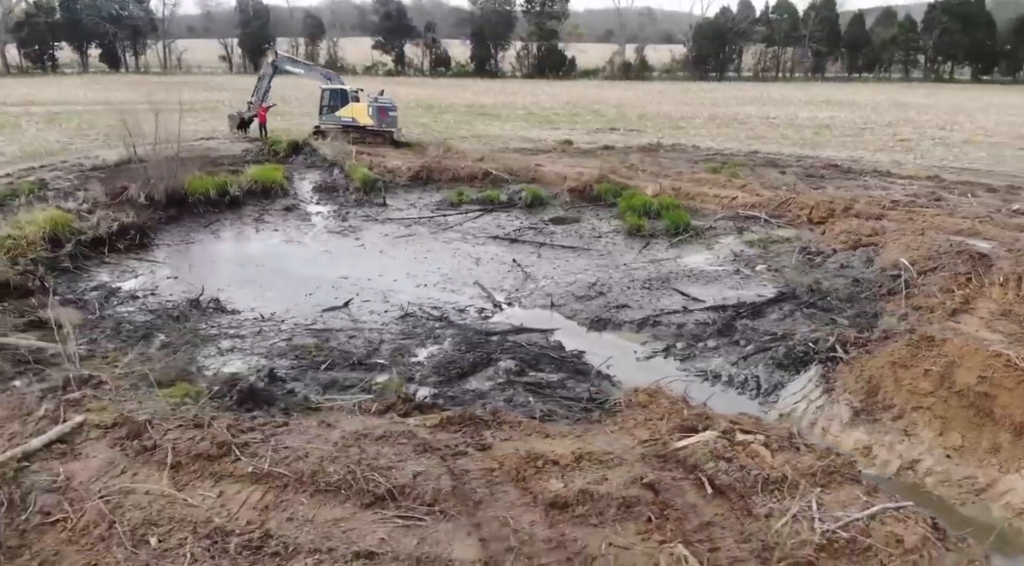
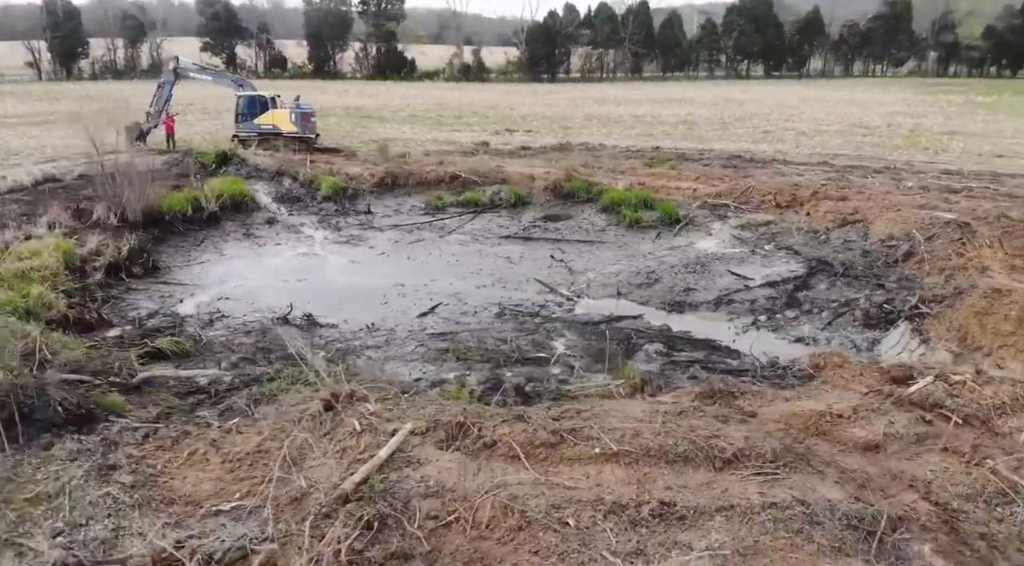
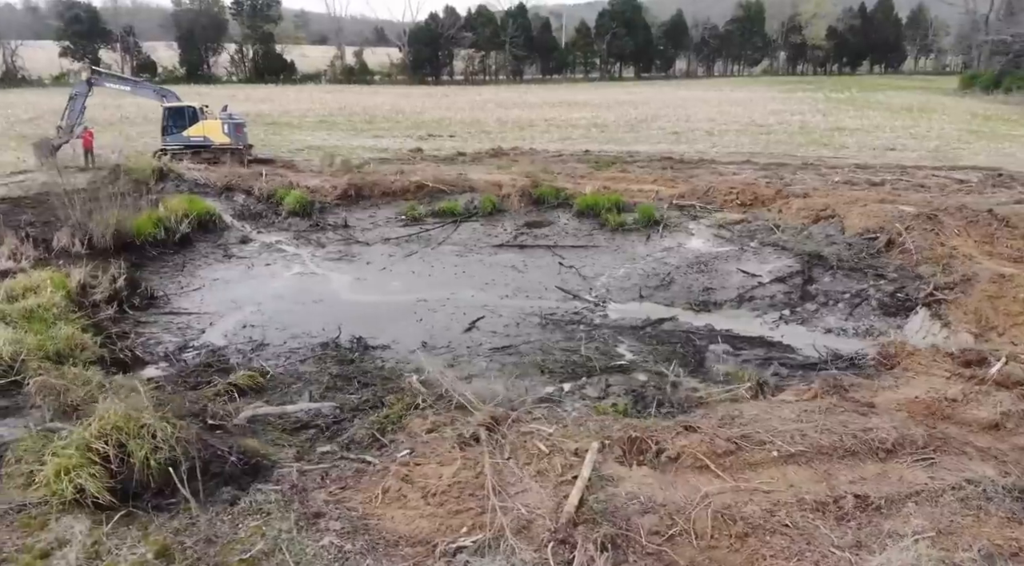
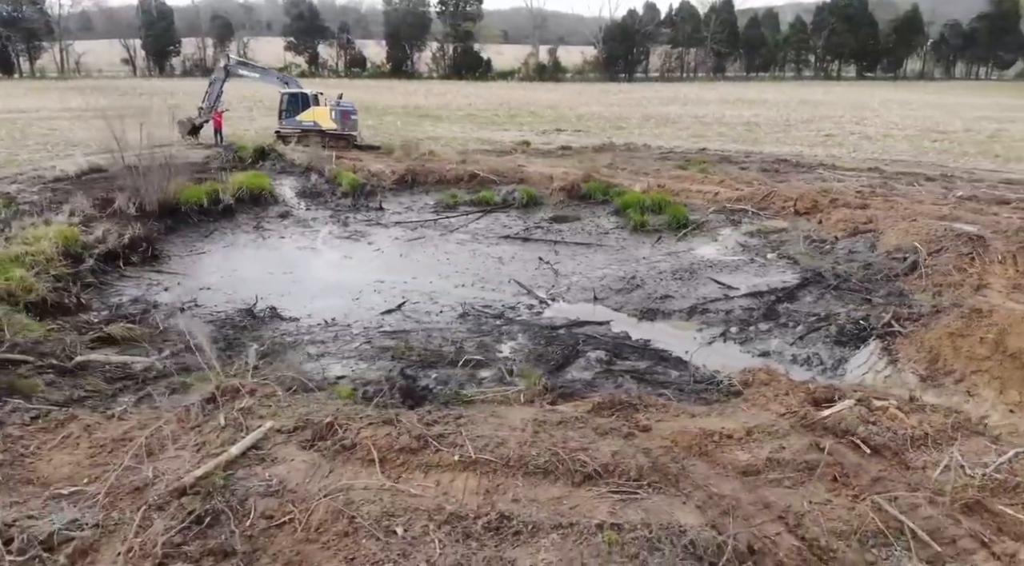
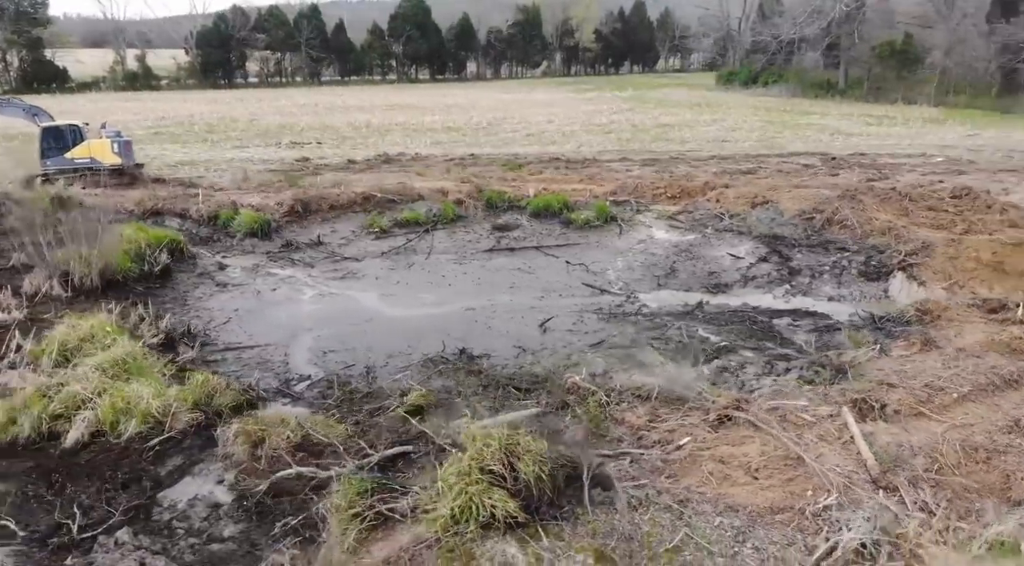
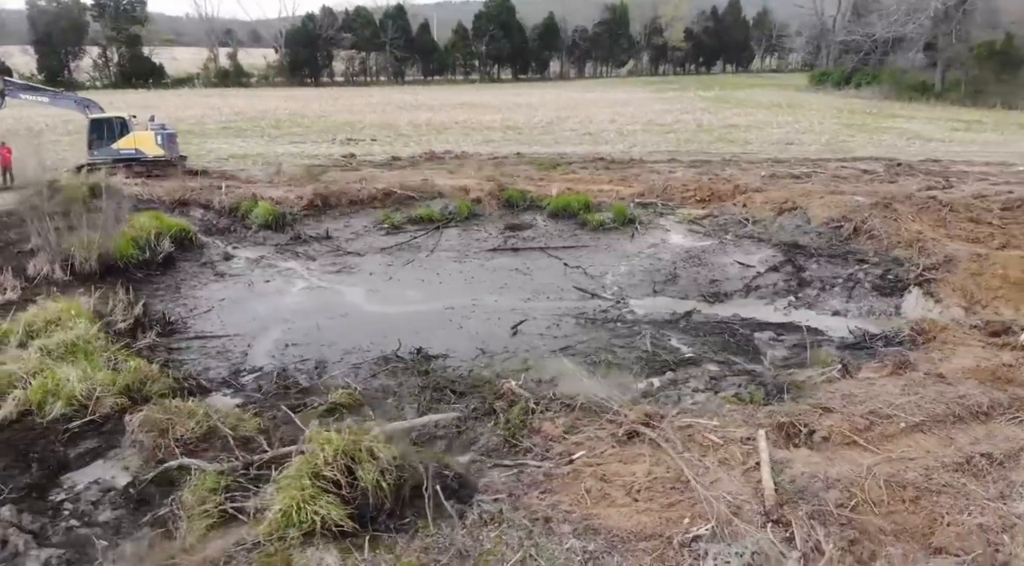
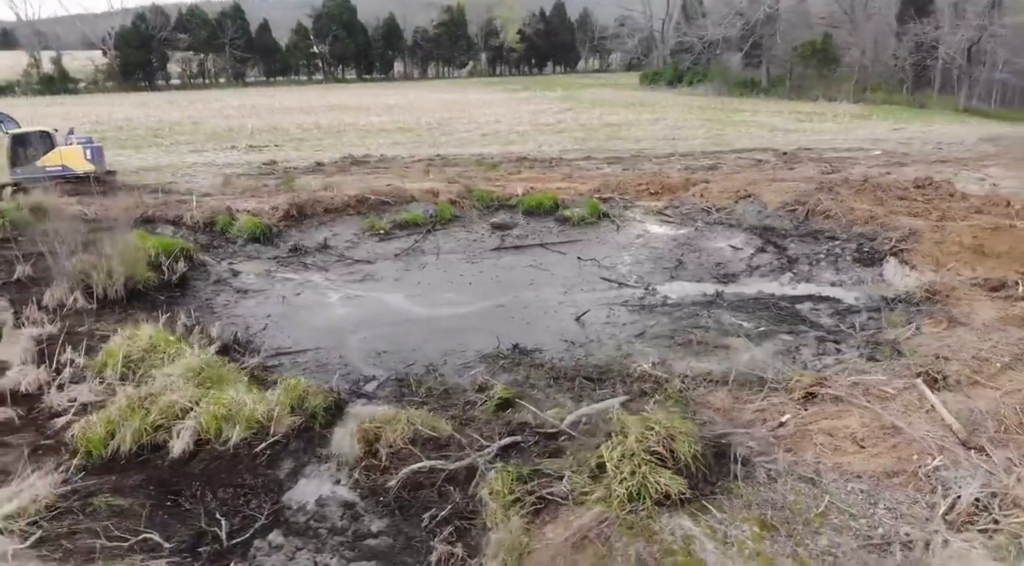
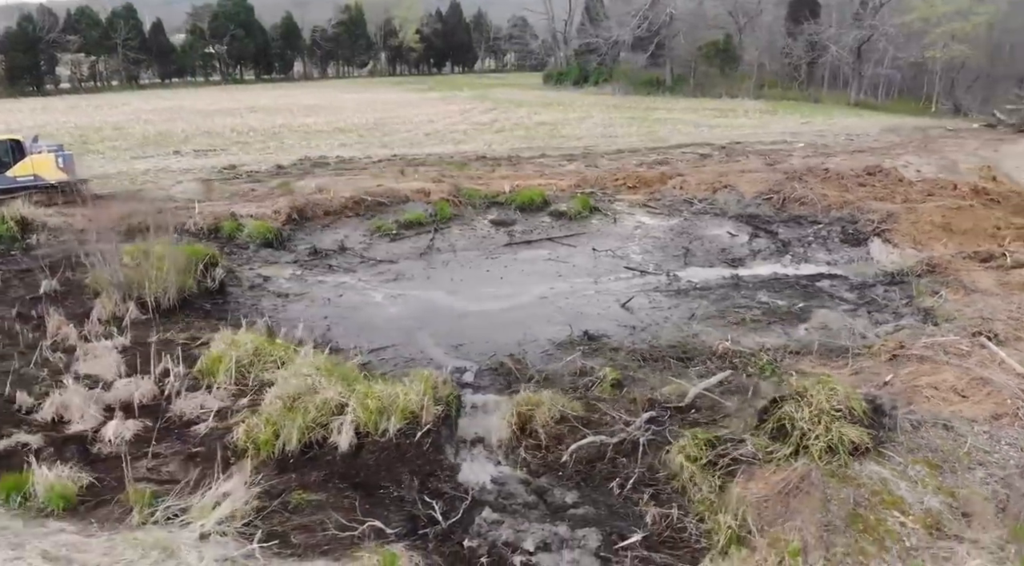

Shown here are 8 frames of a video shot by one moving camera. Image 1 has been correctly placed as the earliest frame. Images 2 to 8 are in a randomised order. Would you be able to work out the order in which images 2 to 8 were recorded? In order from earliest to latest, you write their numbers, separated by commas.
4, 2, 3, 6, 5, 7, 8
